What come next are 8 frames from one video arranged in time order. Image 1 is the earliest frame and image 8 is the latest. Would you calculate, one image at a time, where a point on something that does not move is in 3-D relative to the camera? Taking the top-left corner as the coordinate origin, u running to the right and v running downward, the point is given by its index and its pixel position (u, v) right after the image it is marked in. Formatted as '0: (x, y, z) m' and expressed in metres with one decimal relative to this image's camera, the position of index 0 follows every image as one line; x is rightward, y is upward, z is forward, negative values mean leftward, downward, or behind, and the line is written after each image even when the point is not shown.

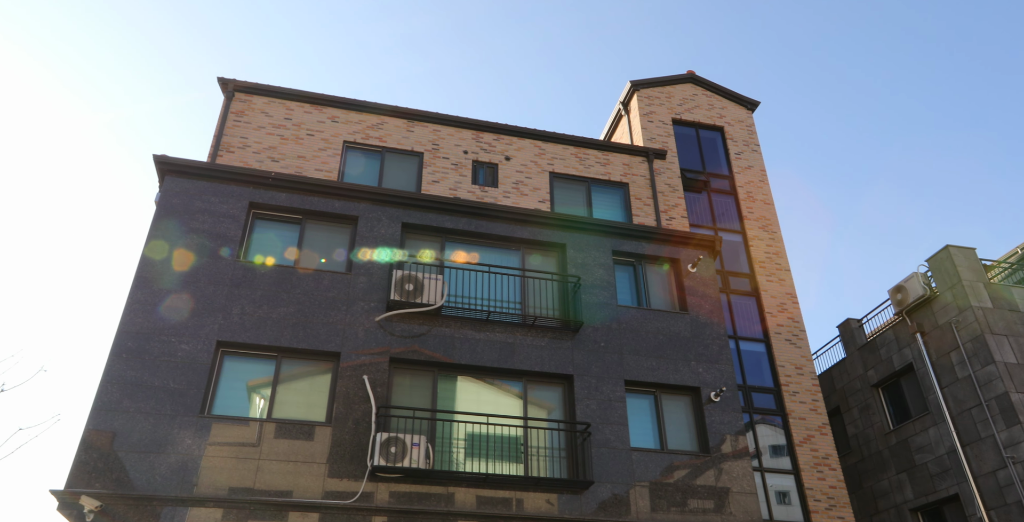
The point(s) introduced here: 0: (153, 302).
0: (-6.0, -0.7, +13.1) m
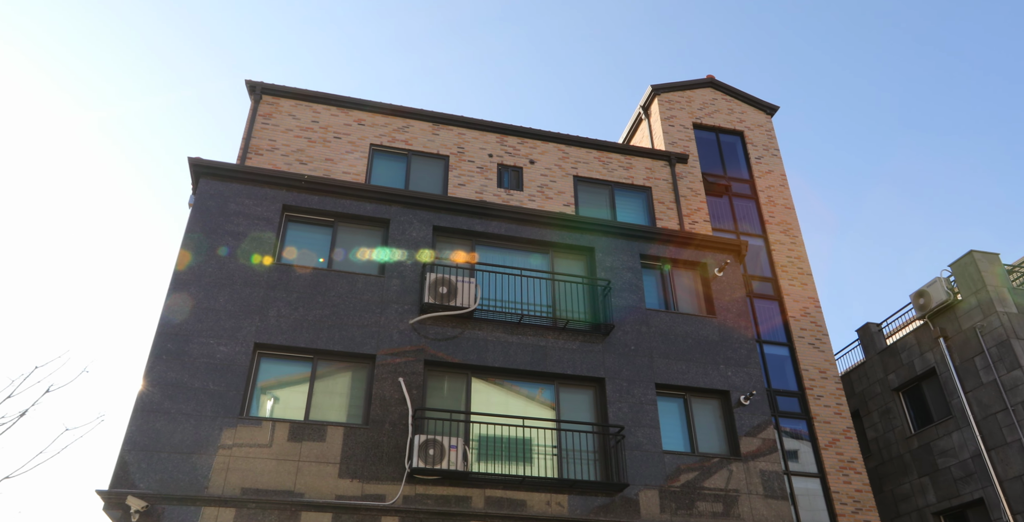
0: (-5.4, -0.7, +13.2) m
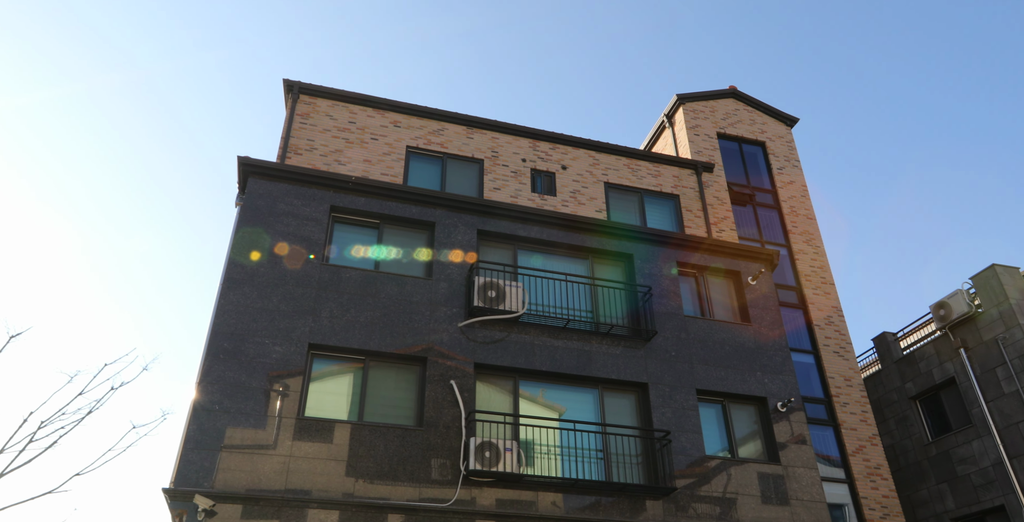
0: (-4.5, -0.7, +13.2) m
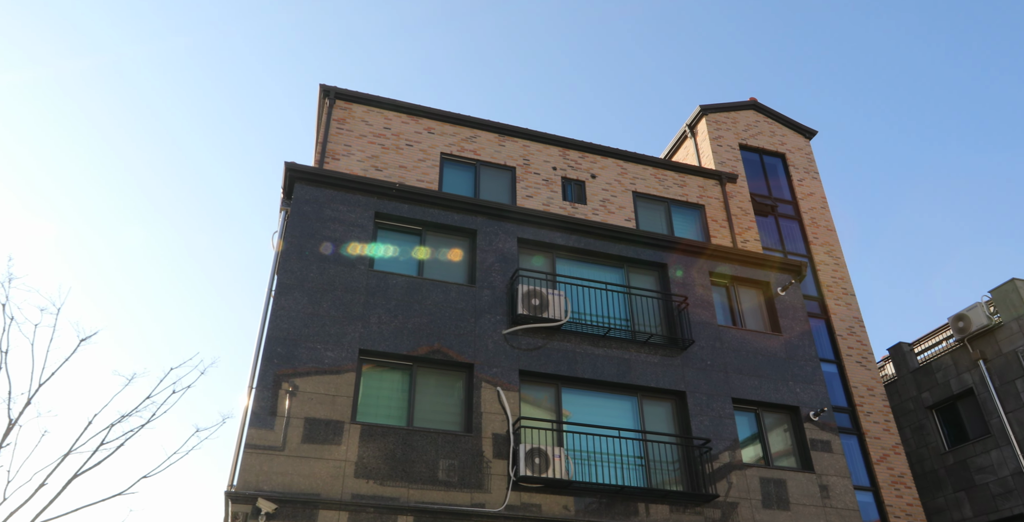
0: (-3.7, -0.8, +13.4) m
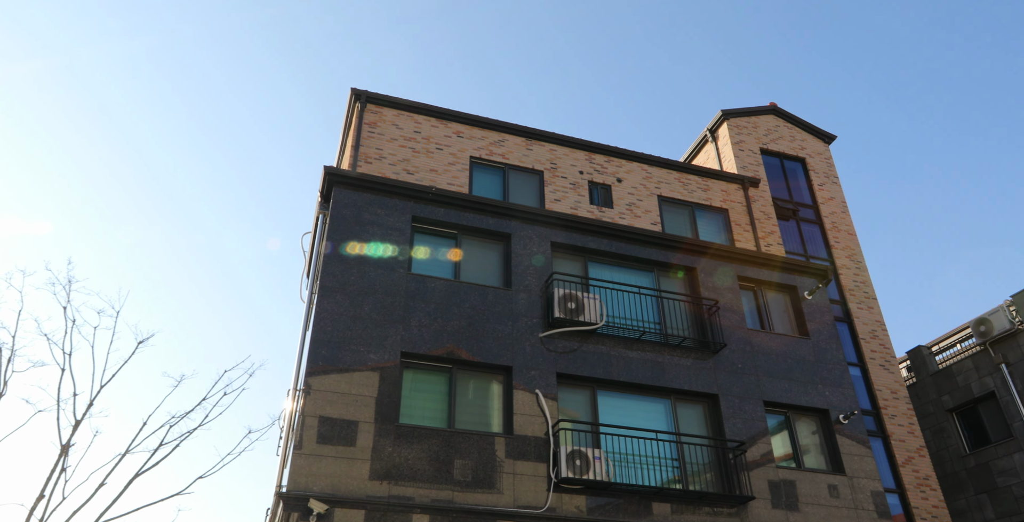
0: (-3.0, -0.9, +13.5) m
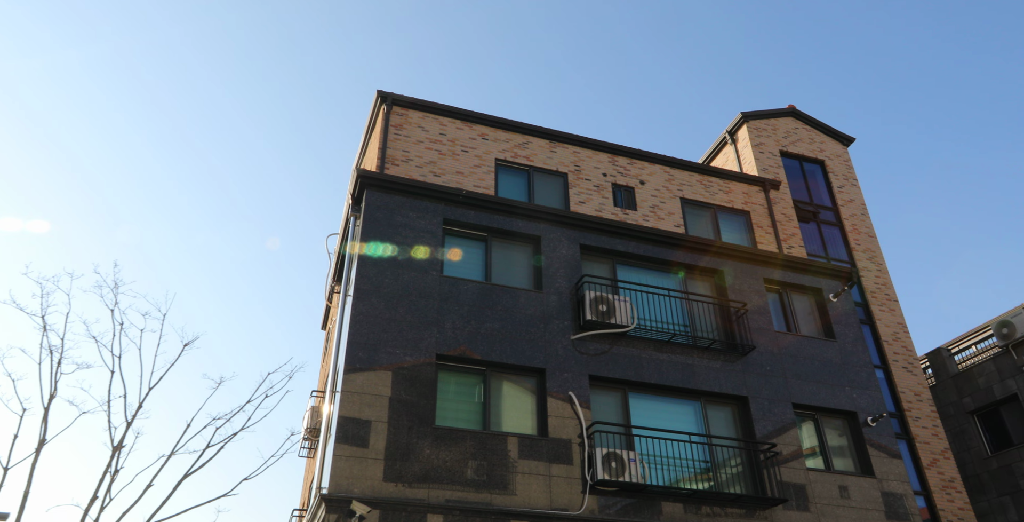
0: (-2.4, -0.9, +13.5) m
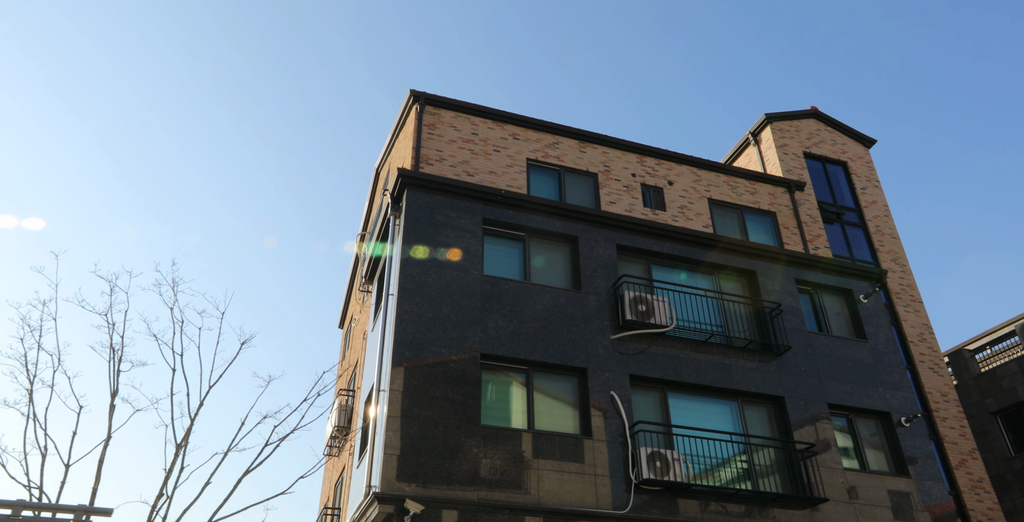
0: (-1.6, -0.9, +13.6) m
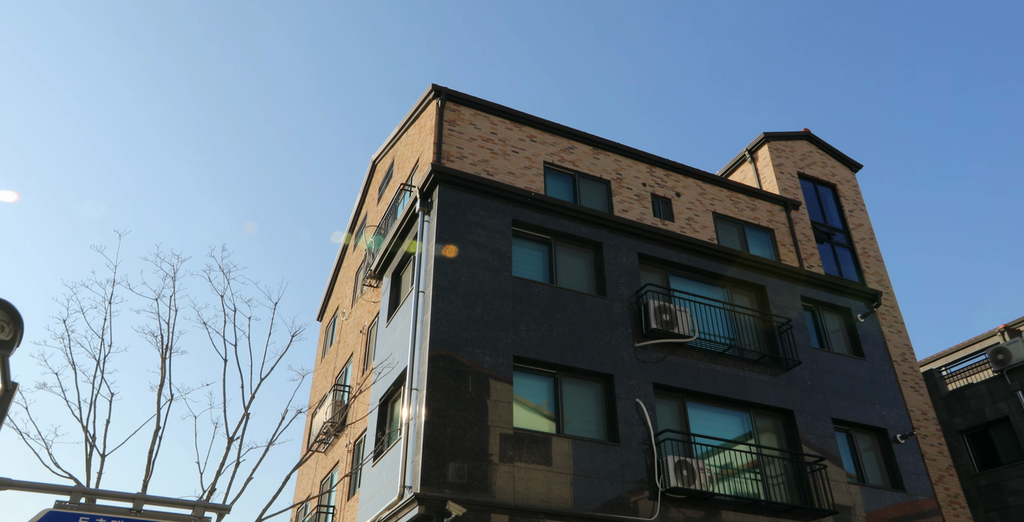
0: (-1.0, -0.9, +13.5) m
